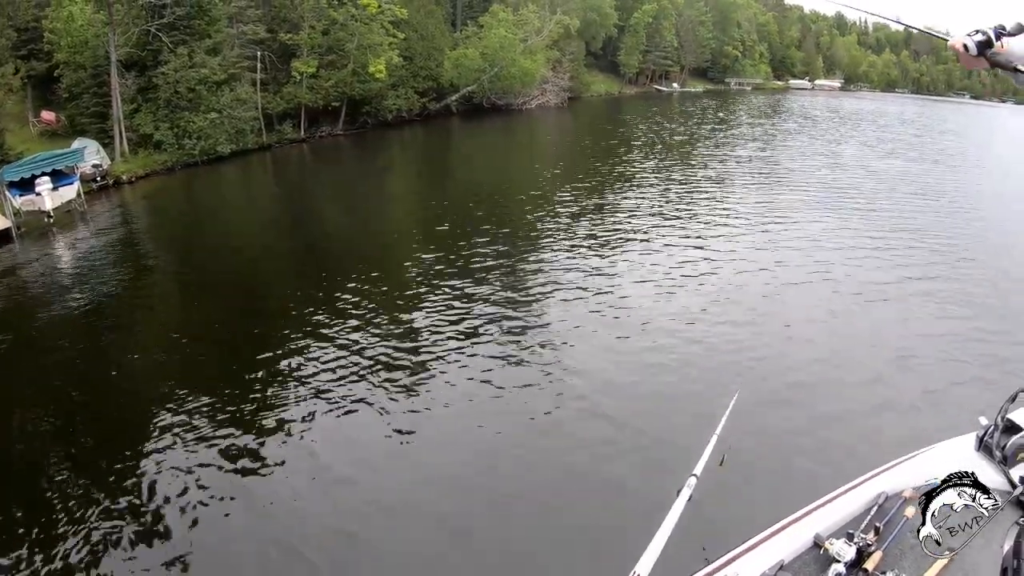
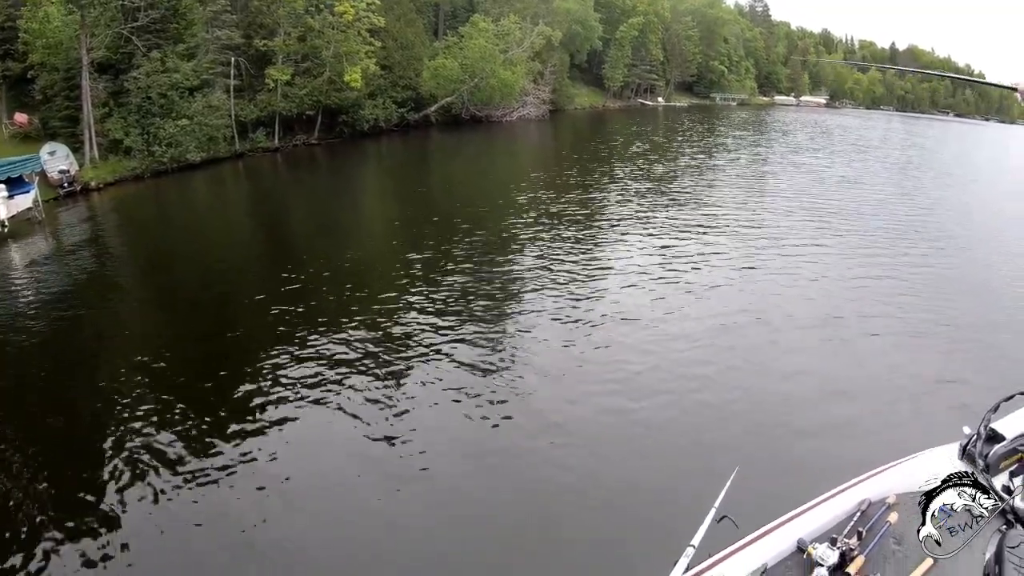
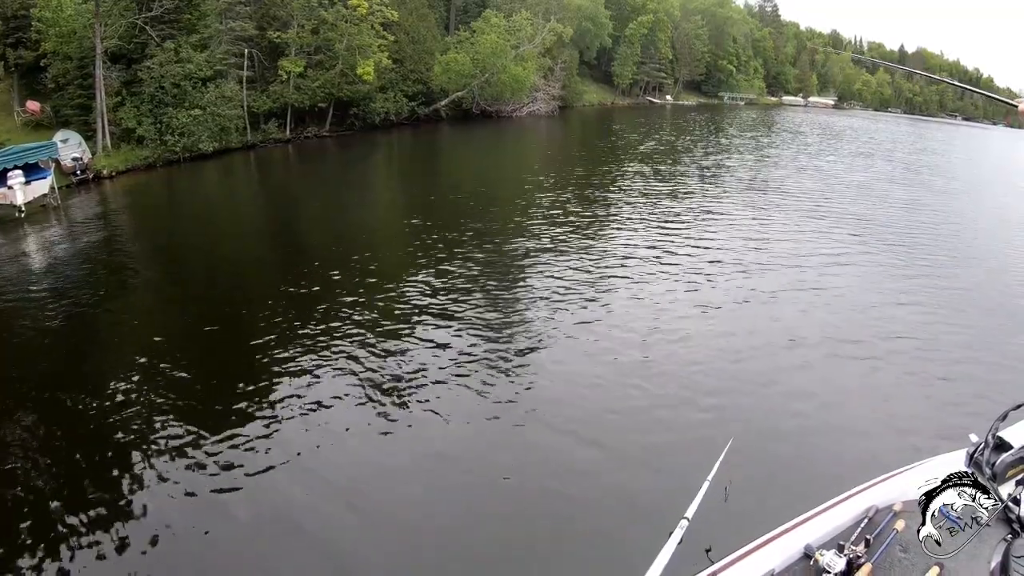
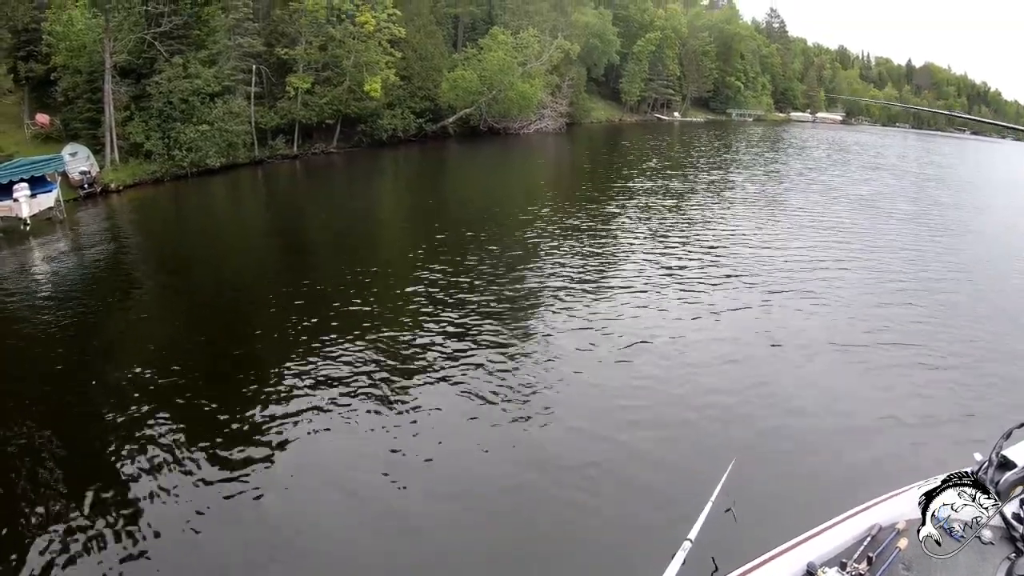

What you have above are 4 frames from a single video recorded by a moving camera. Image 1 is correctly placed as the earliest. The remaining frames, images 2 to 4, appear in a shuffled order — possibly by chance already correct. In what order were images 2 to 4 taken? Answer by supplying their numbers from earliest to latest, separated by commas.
3, 4, 2
